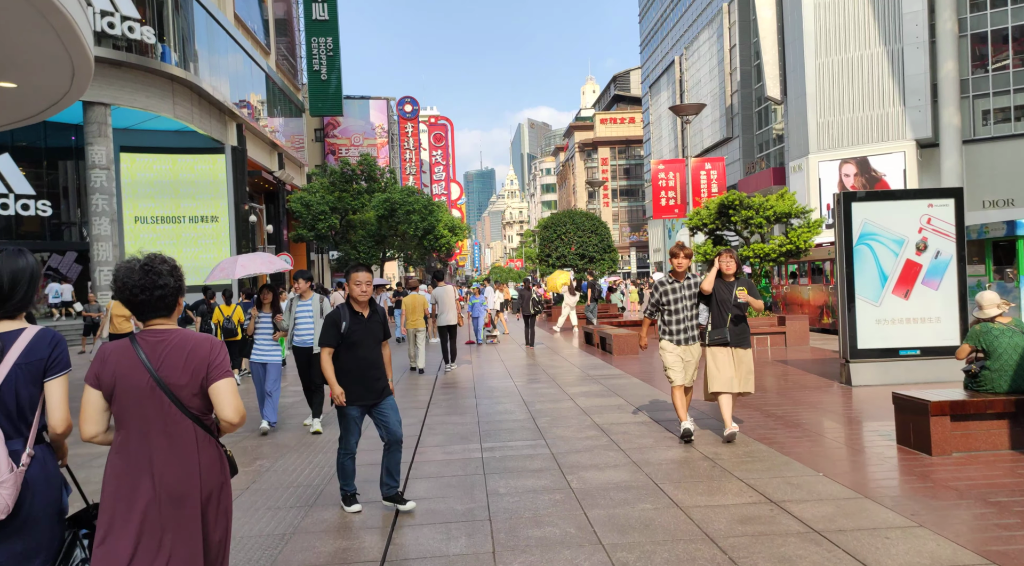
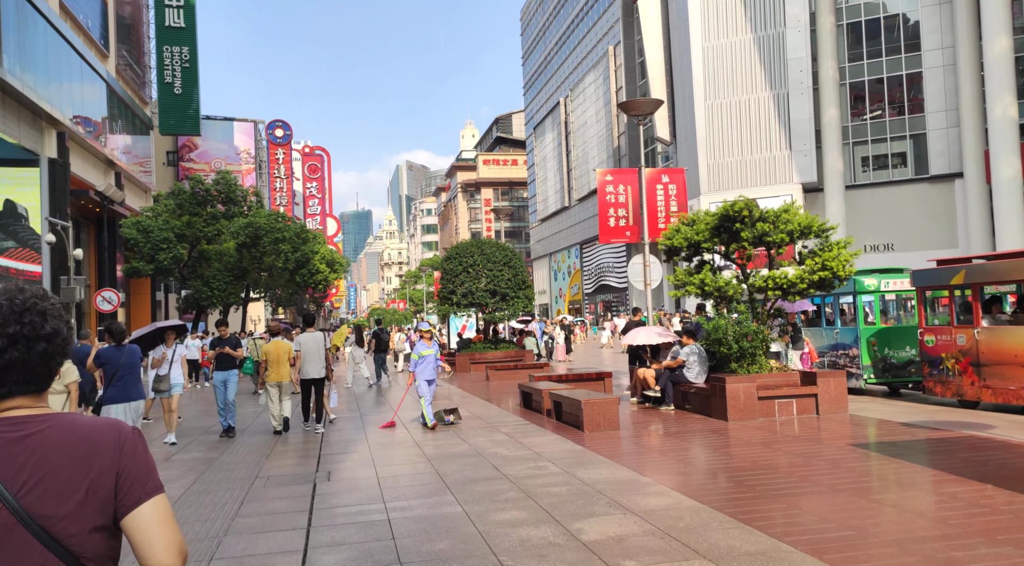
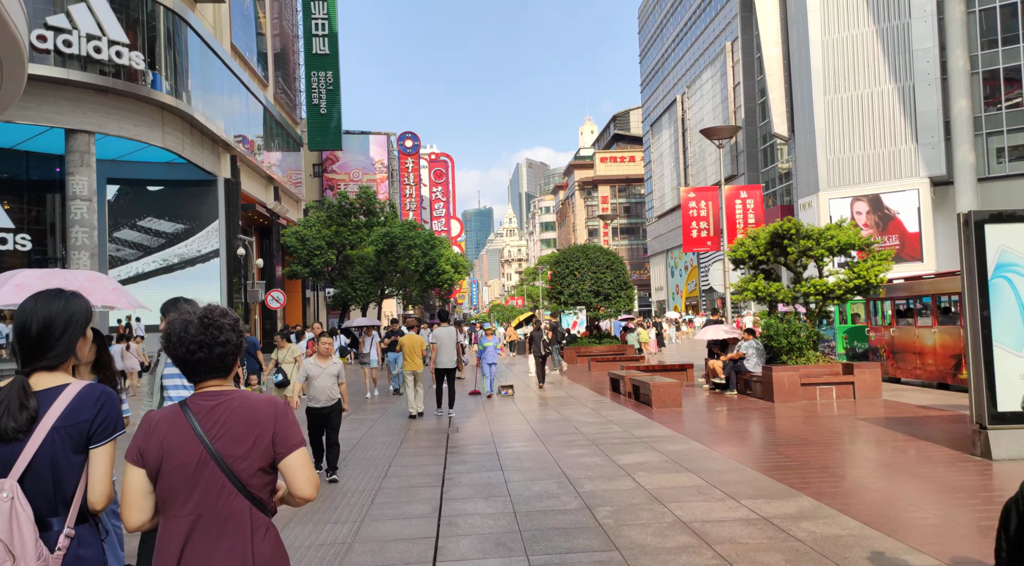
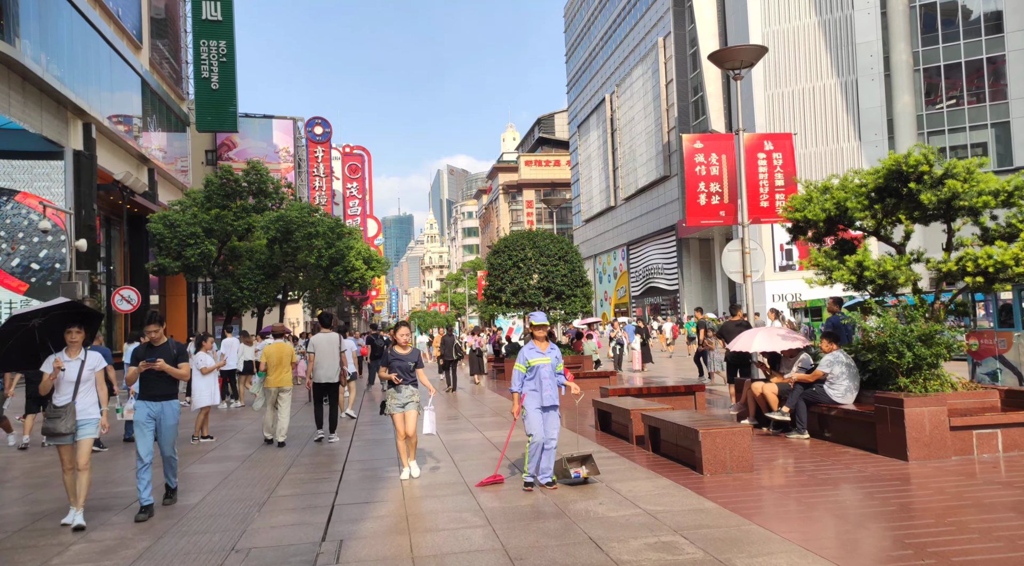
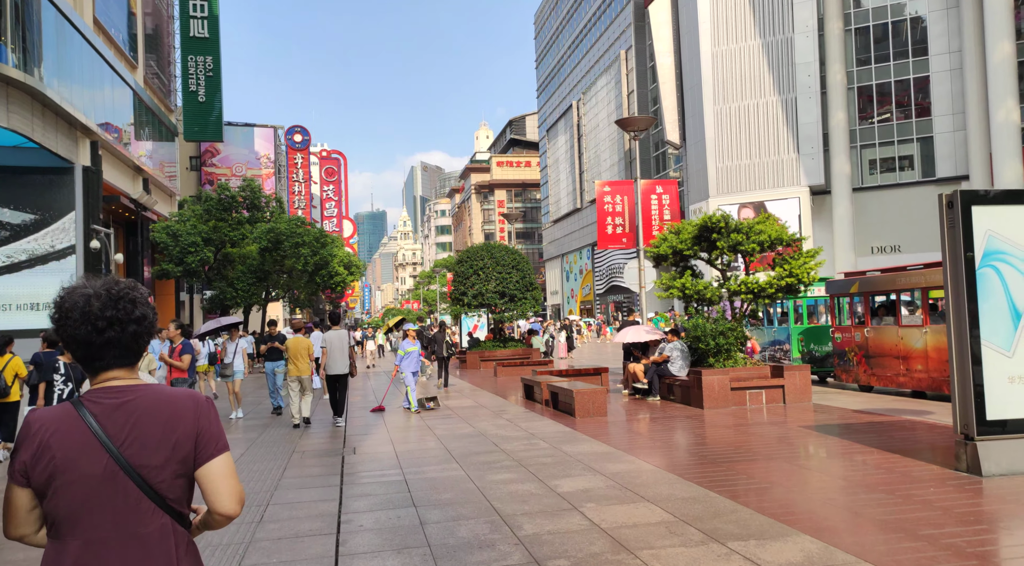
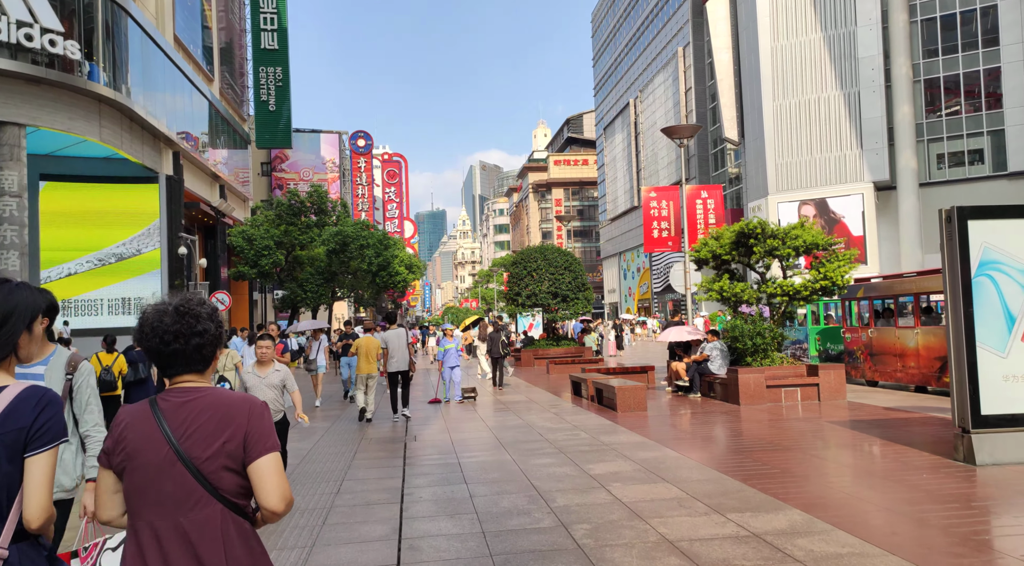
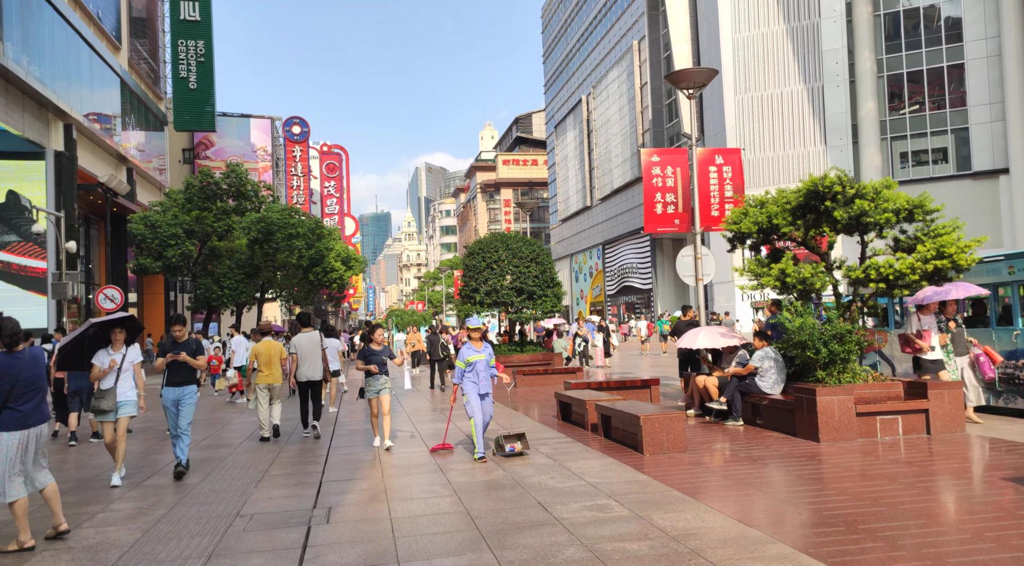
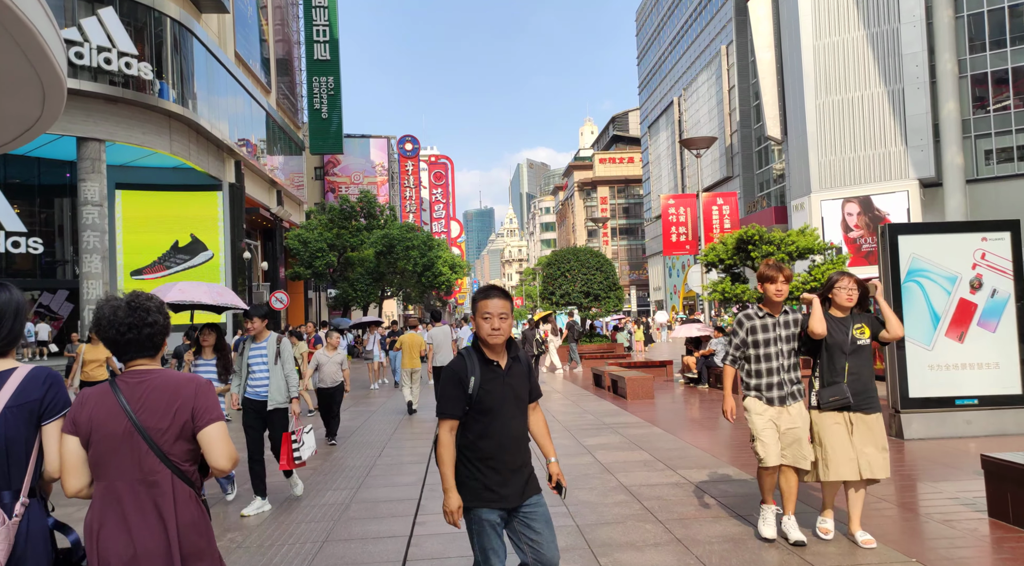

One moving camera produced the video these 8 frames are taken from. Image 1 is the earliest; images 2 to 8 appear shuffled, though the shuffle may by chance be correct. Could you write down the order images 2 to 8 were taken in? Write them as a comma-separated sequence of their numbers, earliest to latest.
8, 3, 6, 5, 2, 7, 4
